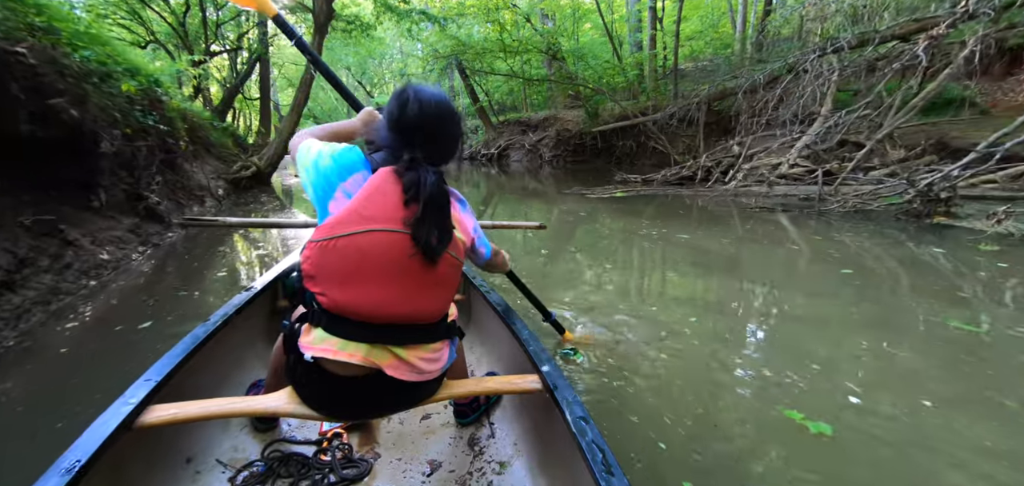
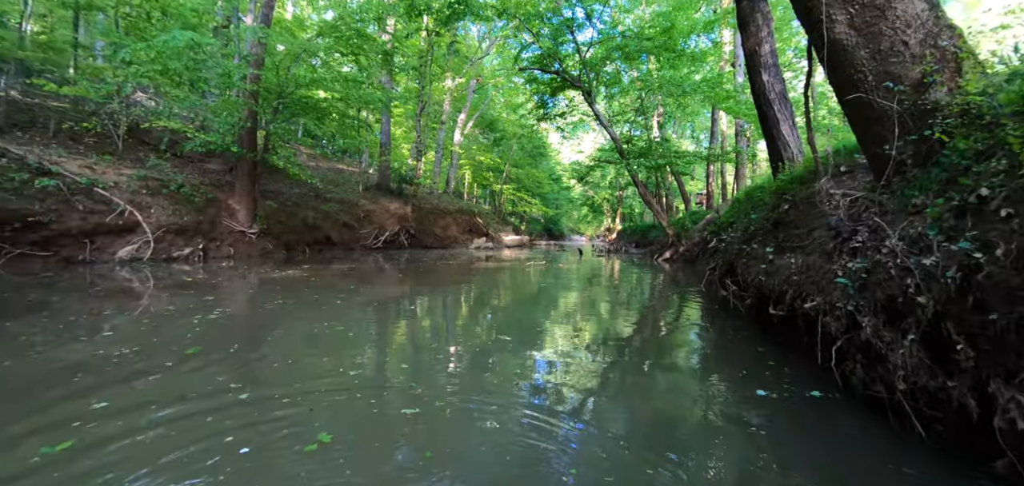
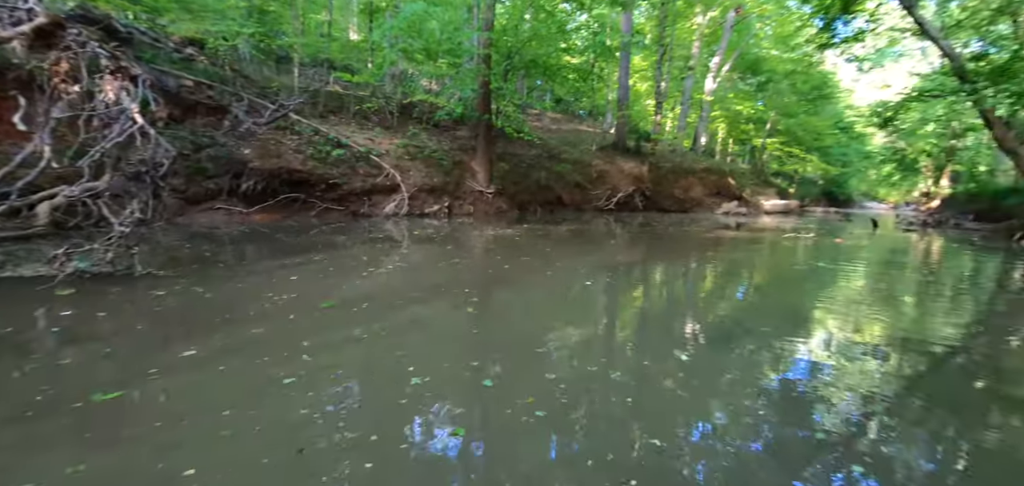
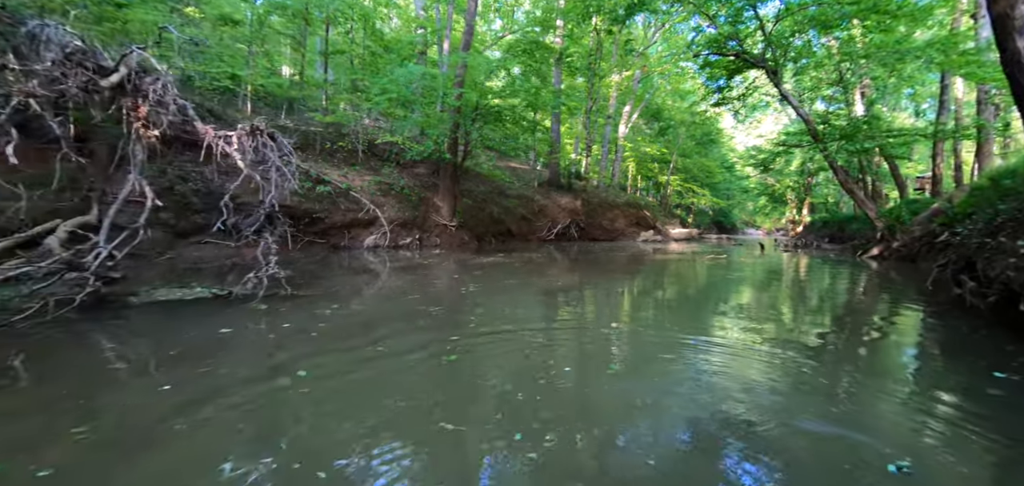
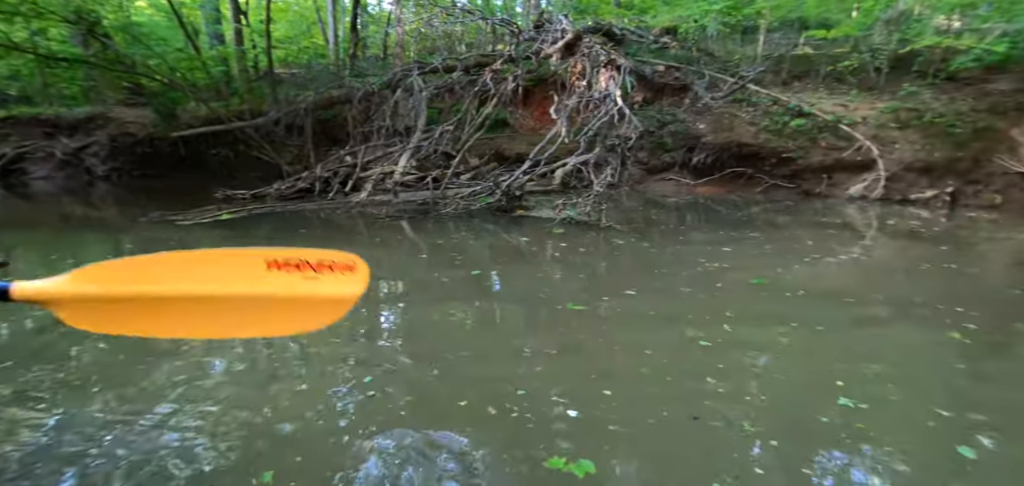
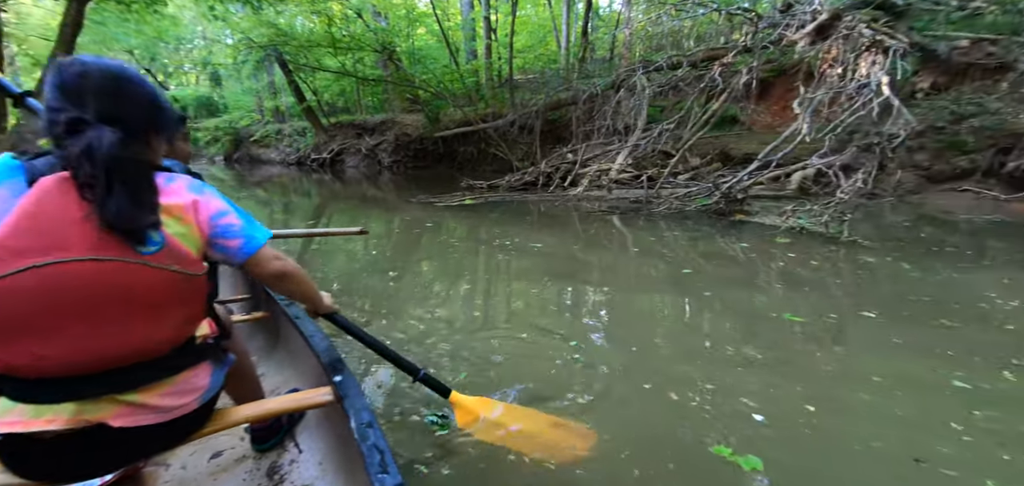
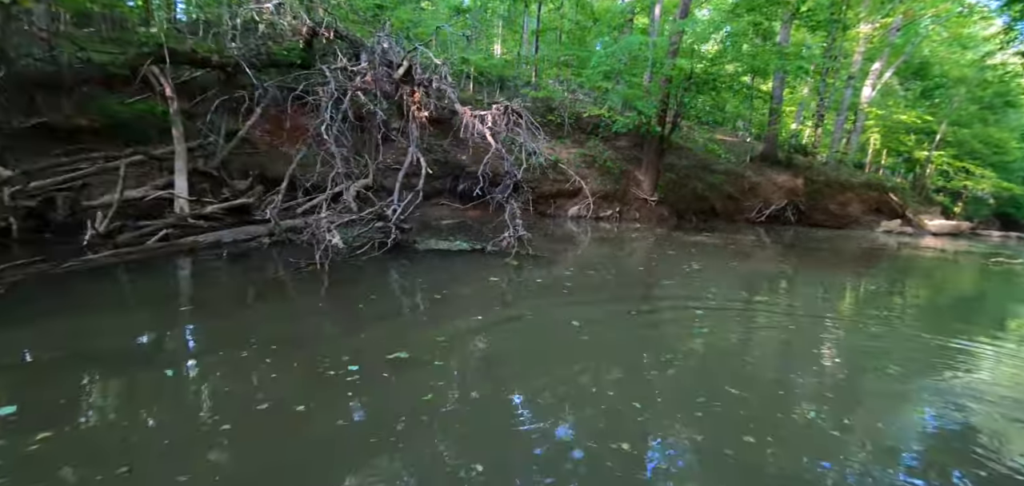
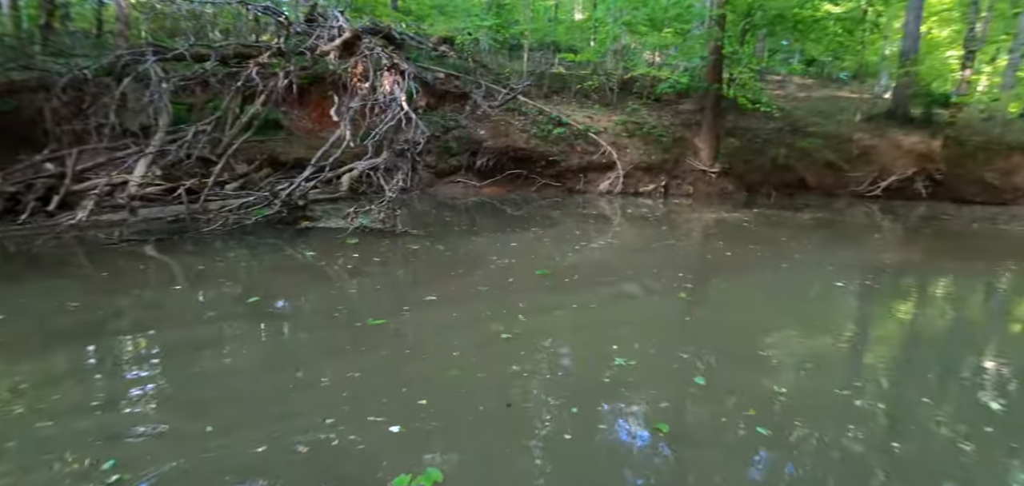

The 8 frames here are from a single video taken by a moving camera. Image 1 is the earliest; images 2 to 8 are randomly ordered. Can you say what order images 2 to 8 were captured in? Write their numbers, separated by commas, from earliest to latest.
6, 5, 8, 3, 2, 4, 7
